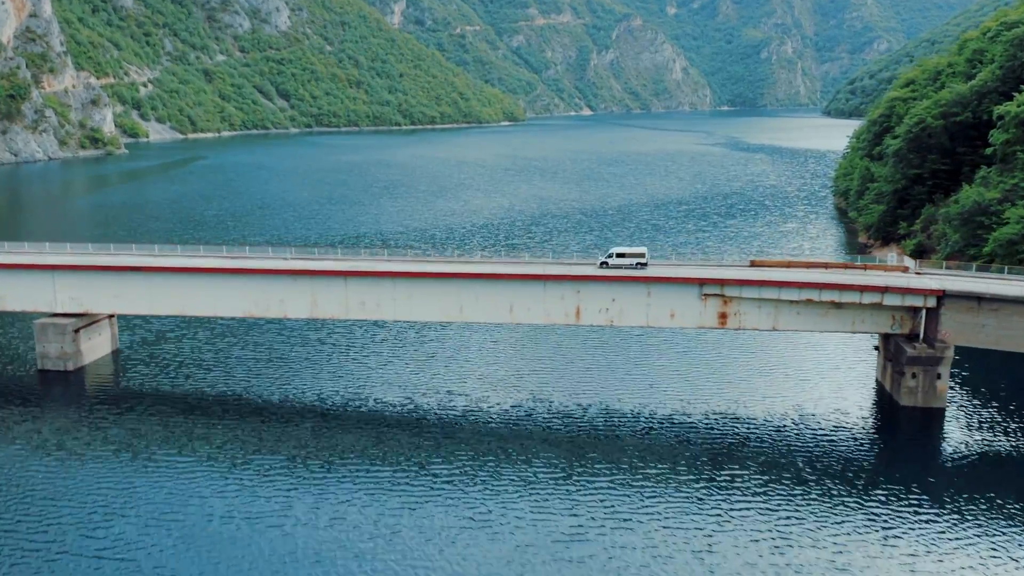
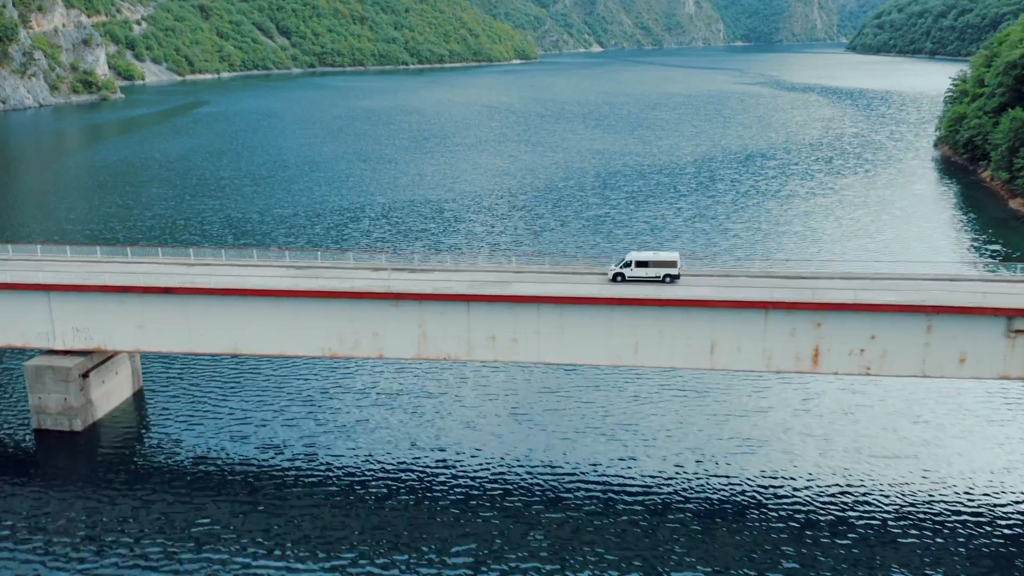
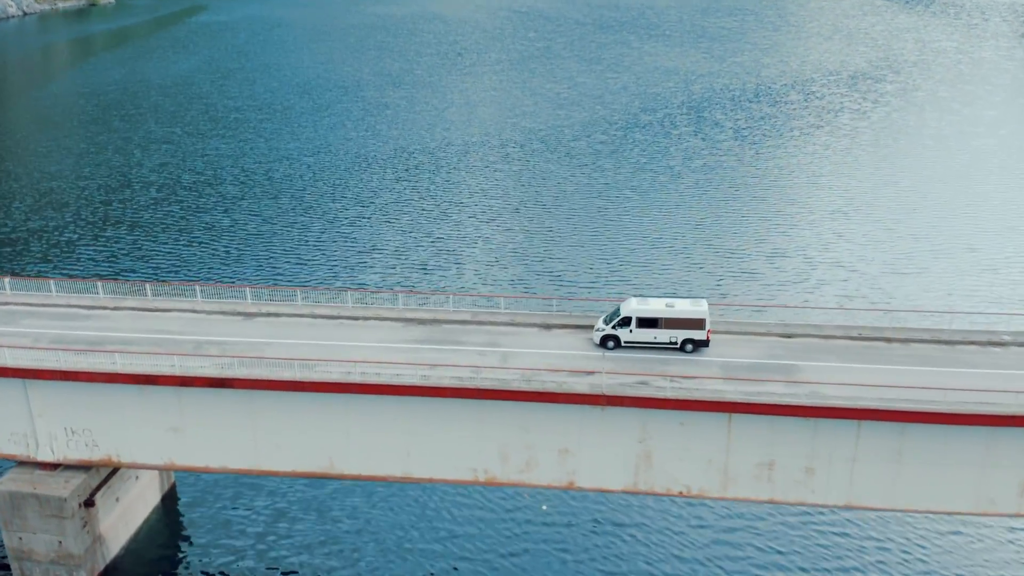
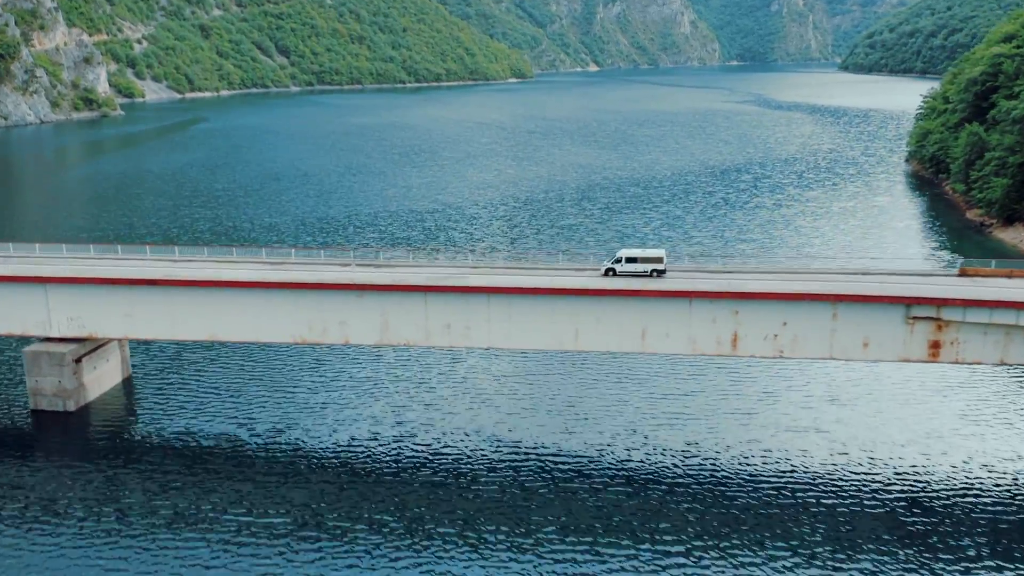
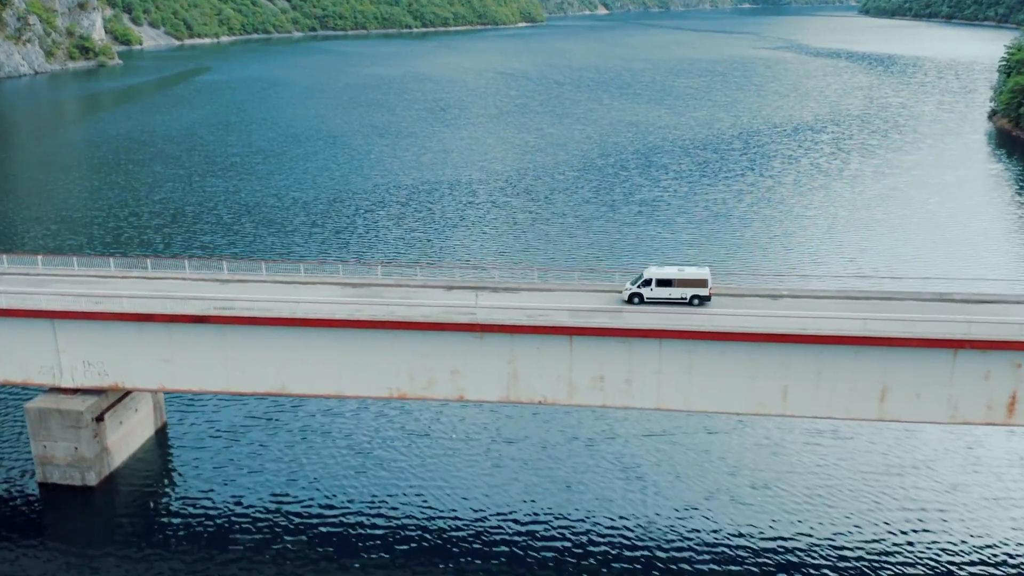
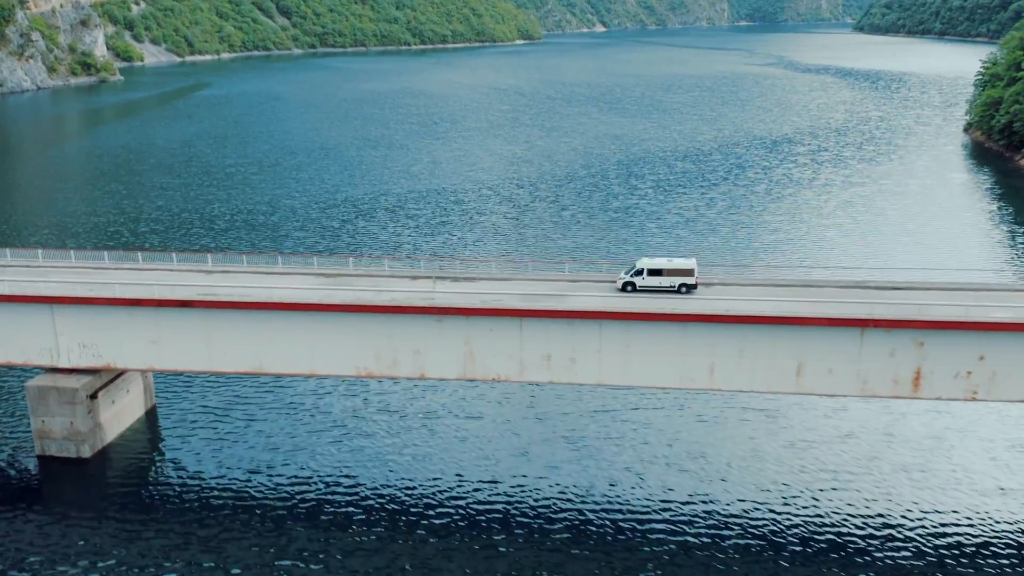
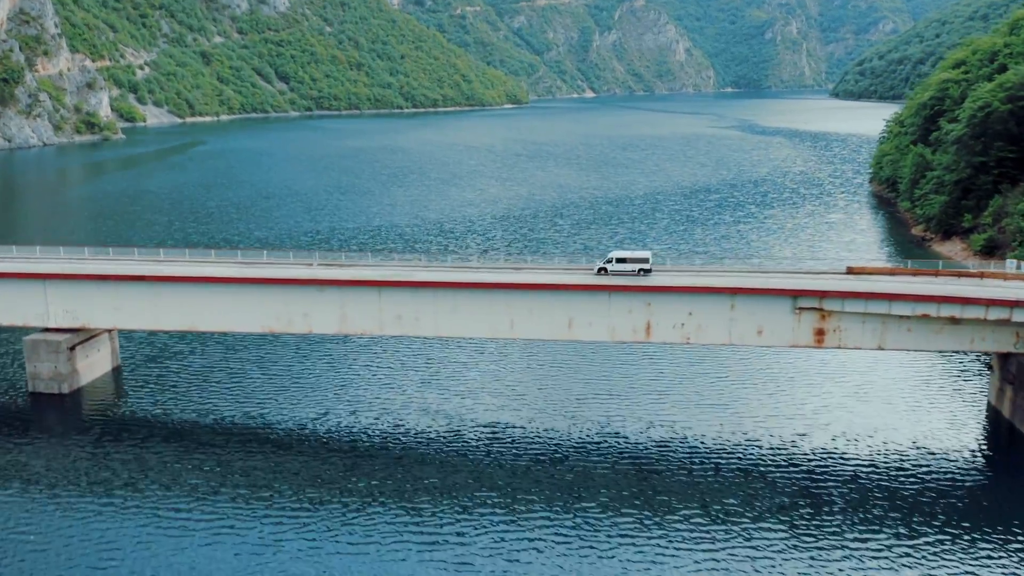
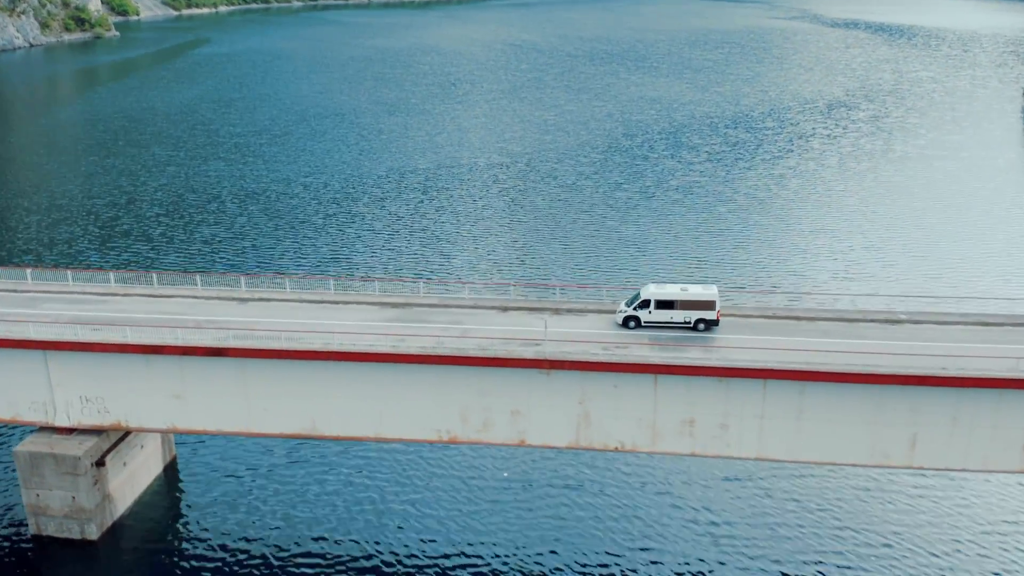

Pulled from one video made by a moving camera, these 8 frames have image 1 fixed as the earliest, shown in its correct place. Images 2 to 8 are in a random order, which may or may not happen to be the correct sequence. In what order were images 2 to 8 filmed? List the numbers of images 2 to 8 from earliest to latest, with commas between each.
7, 4, 2, 6, 5, 8, 3
